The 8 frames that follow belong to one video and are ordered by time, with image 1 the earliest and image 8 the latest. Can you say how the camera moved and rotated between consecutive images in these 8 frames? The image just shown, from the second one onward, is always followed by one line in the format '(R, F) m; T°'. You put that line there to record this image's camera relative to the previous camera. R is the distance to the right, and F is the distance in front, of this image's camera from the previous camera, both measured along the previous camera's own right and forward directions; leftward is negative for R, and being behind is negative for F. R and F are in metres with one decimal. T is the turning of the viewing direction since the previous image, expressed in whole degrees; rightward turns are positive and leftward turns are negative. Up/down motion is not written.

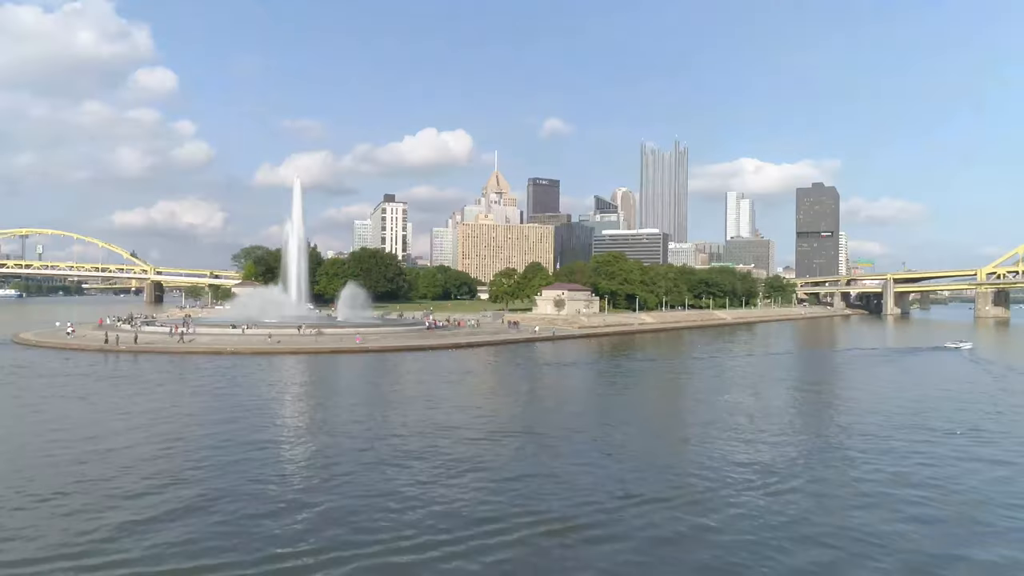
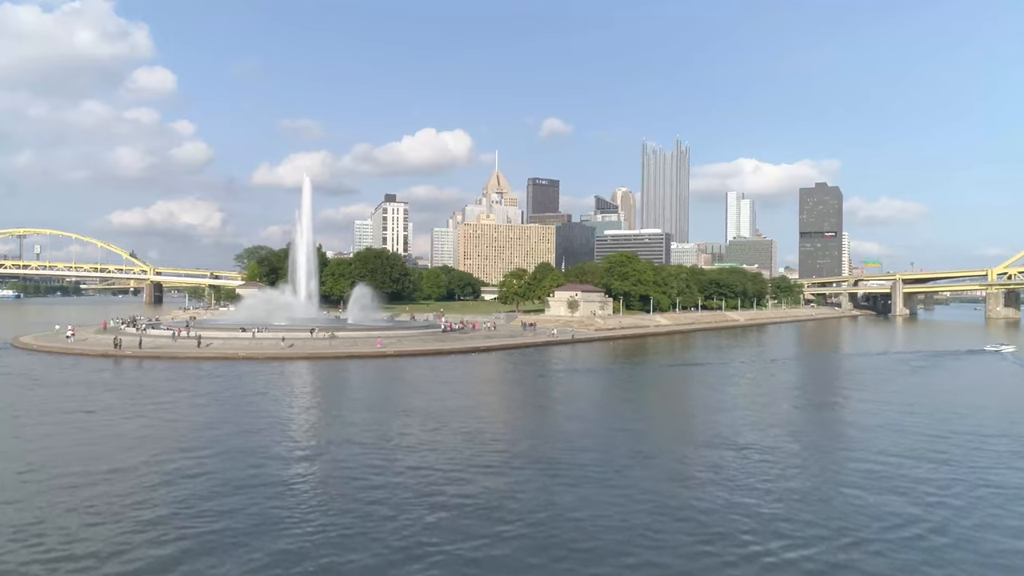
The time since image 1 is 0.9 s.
(-1.3, +1.7) m; 0°
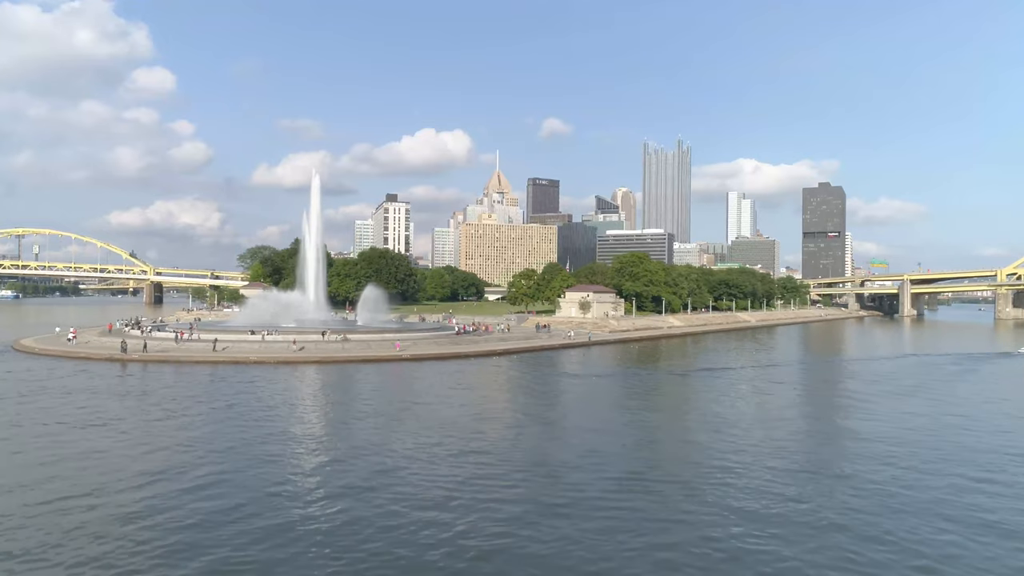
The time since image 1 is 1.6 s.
(-1.1, +1.4) m; 0°
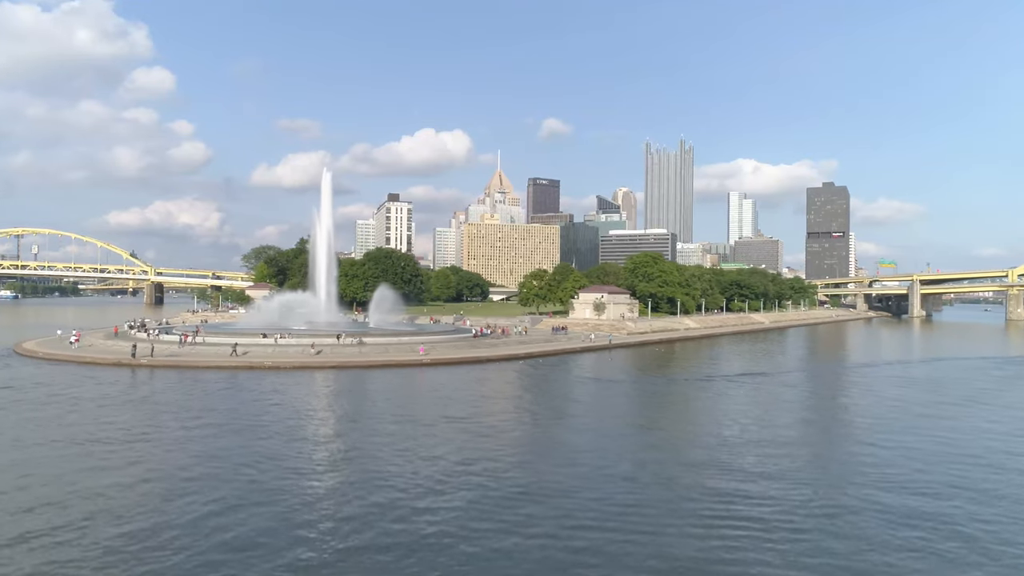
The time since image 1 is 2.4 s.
(-1.3, +1.6) m; 0°
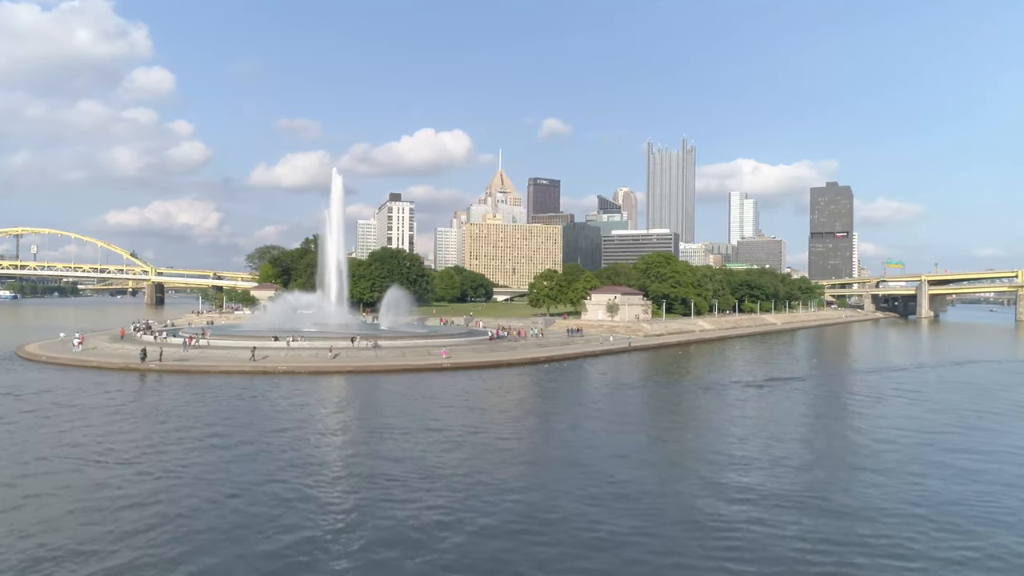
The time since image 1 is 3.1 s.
(-1.1, +1.4) m; 0°
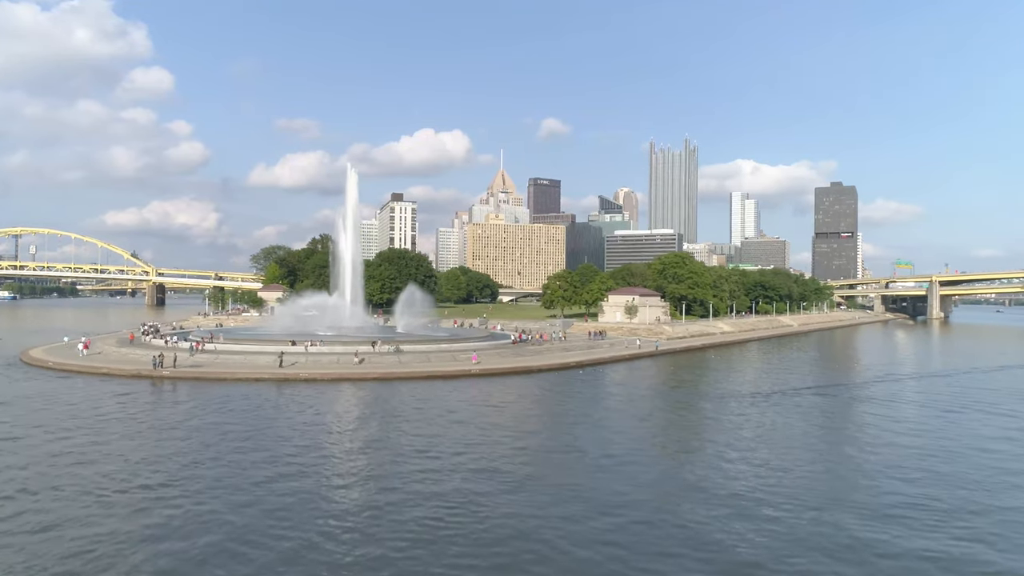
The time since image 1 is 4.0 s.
(-1.5, +1.8) m; 0°
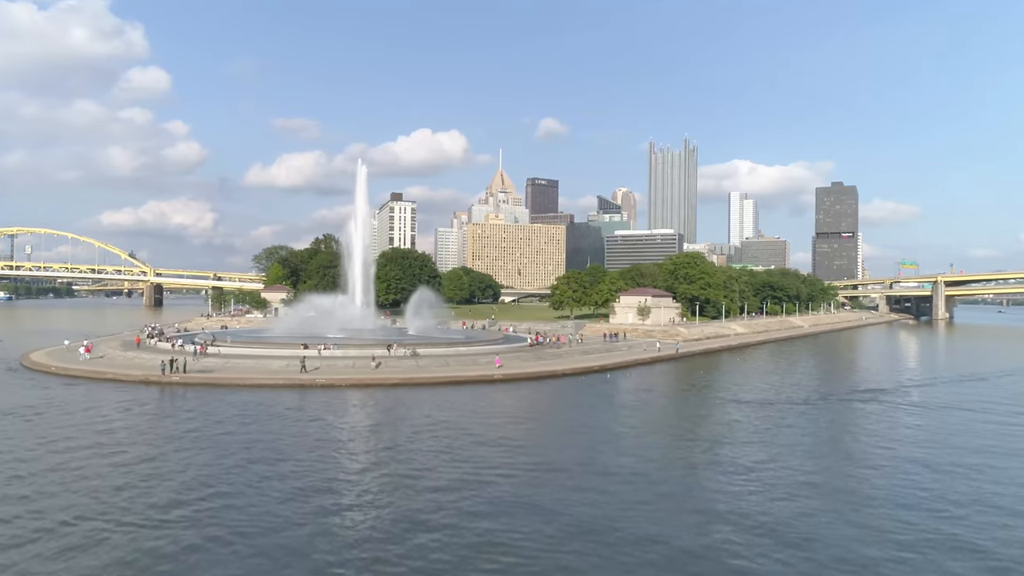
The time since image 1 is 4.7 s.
(-1.2, +1.3) m; 0°
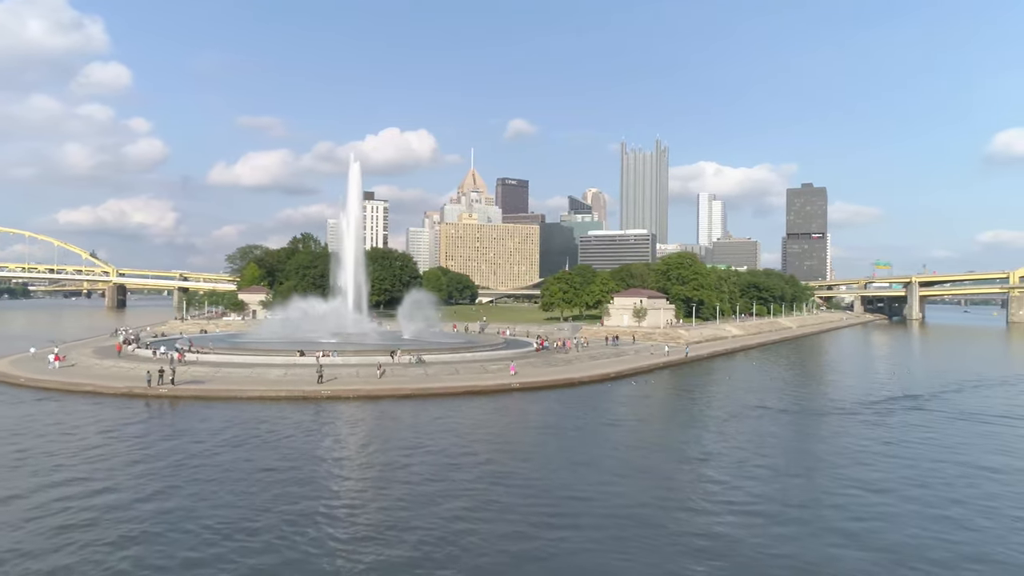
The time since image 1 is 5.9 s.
(-2.0, +2.2) m; +3°
